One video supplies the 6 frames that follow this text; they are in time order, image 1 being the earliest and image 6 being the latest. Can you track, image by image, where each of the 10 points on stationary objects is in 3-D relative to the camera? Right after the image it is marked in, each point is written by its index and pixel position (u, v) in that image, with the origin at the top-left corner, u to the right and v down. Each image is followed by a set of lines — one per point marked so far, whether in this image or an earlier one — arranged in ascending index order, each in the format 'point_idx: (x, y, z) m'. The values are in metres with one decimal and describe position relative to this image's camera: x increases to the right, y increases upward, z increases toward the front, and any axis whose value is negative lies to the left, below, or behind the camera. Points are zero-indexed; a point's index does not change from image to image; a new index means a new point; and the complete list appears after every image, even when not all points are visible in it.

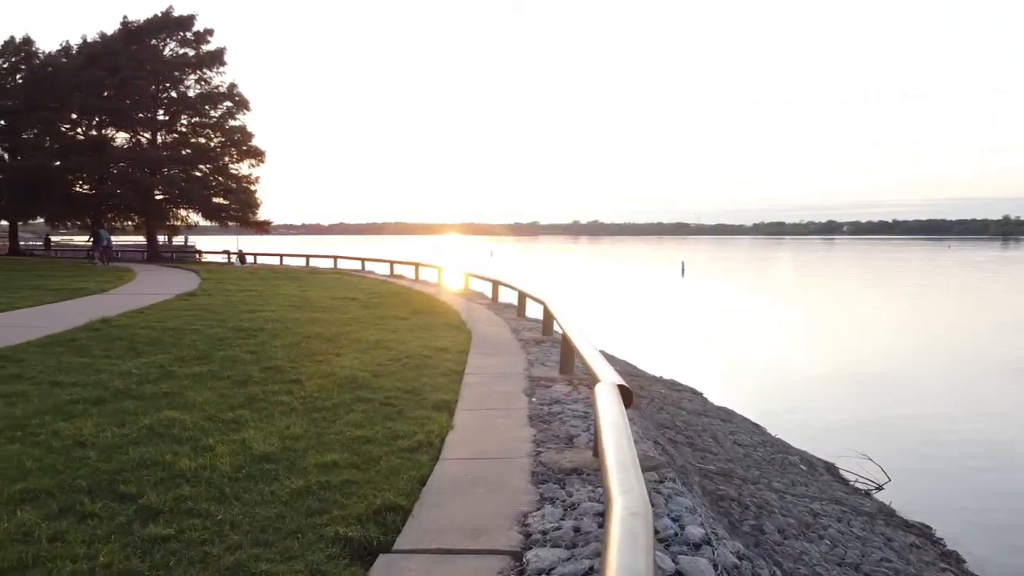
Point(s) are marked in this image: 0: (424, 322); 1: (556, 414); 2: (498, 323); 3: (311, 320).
0: (-1.3, -0.5, +12.1) m
1: (+0.3, -0.9, +6.1) m
2: (-0.2, -0.5, +12.2) m
3: (-2.9, -0.5, +11.8) m
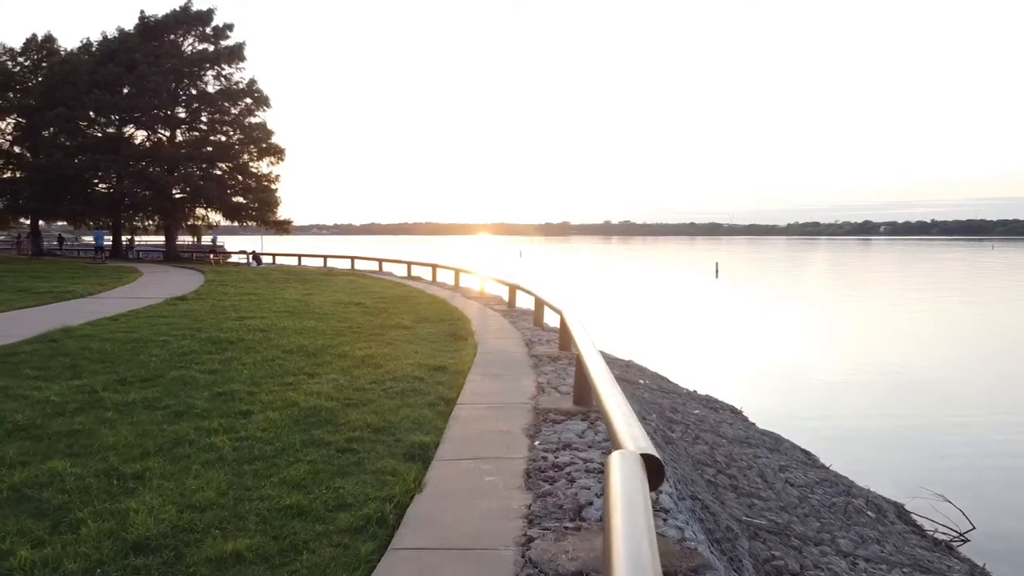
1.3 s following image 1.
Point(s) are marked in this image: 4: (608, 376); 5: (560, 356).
0: (-1.1, -0.6, +10.7) m
1: (+0.3, -1.0, +4.6) m
2: (0.0, -0.6, +10.8) m
3: (-2.7, -0.5, +10.5) m
4: (+0.5, -0.5, +4.5) m
5: (+0.5, -0.7, +8.7) m
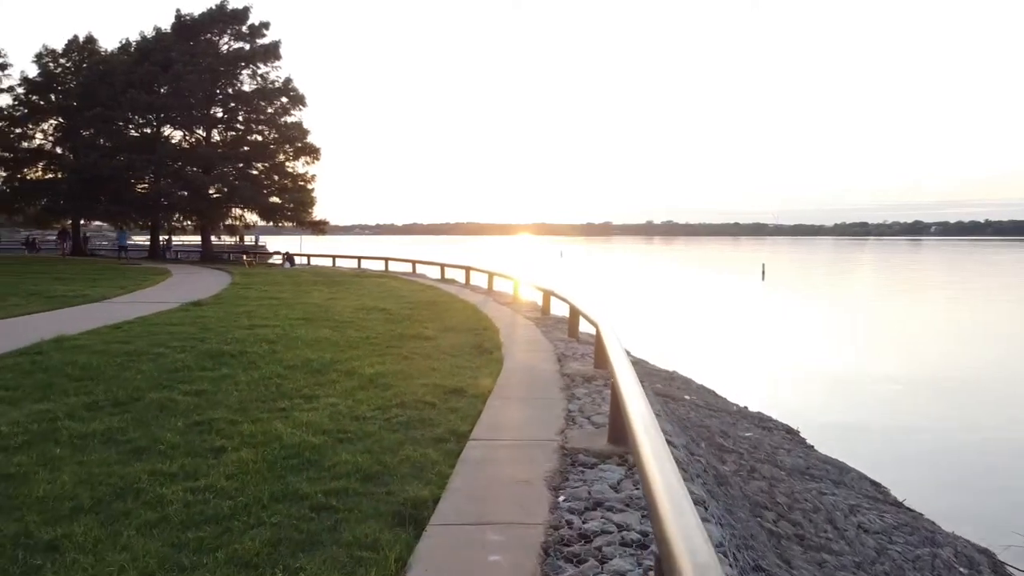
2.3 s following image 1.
0: (-0.7, -0.7, +9.7) m
1: (+0.3, -1.1, +3.6) m
2: (+0.4, -0.7, +9.8) m
3: (-2.3, -0.6, +9.6) m
4: (+0.6, -0.6, +3.5) m
5: (+0.8, -0.8, +7.6) m
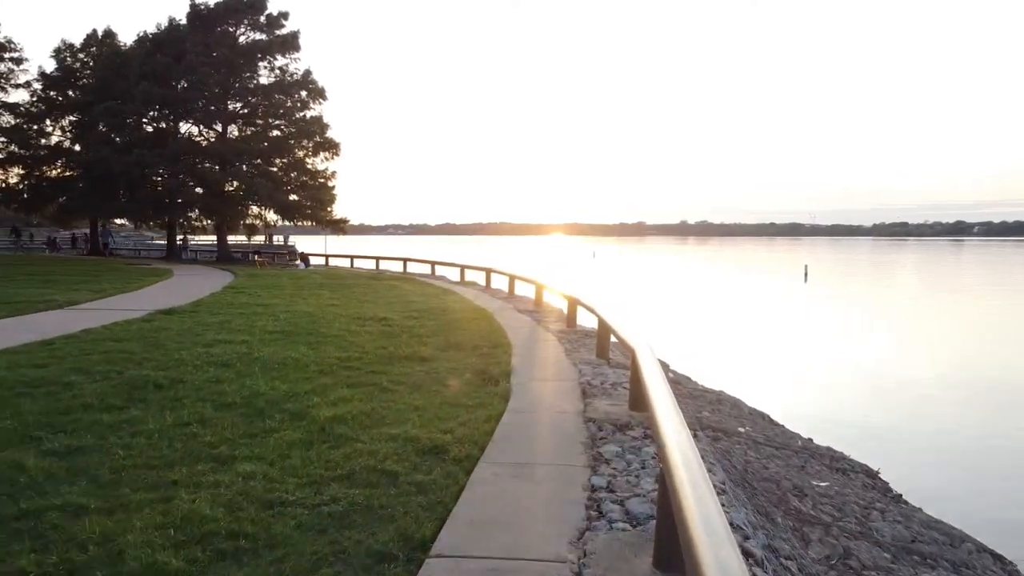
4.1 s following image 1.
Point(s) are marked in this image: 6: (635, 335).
0: (-0.6, -0.8, +7.8) m
1: (+0.2, -1.2, +1.6) m
2: (+0.5, -0.8, +7.8) m
3: (-2.2, -0.7, +7.7) m
4: (+0.5, -0.7, +1.4) m
5: (+0.8, -0.9, +5.6) m
6: (+1.1, -0.4, +7.2) m
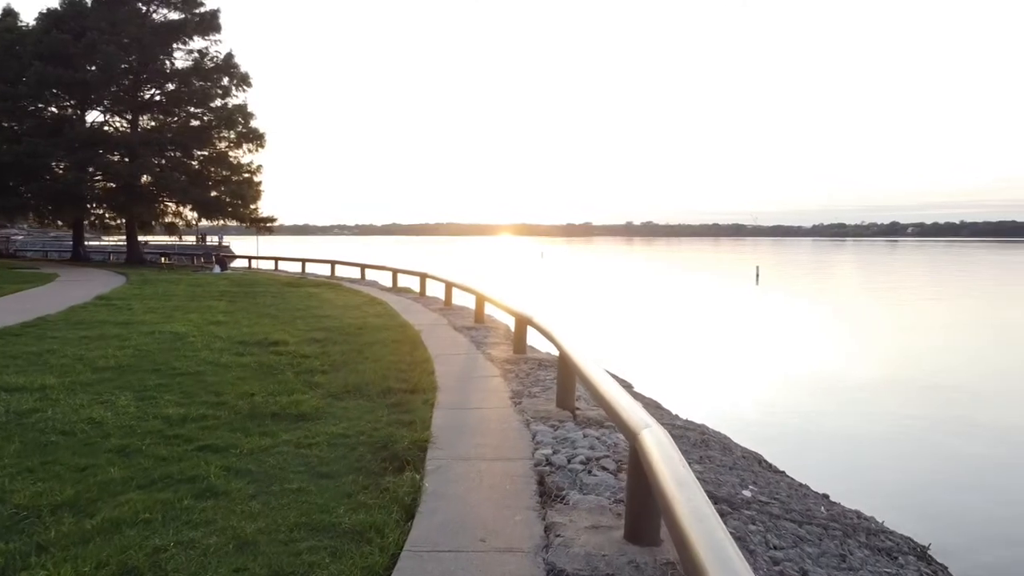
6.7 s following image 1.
0: (-1.1, -0.9, +5.1) m
1: (+0.1, -1.3, -1.0) m
2: (0.0, -0.9, +5.2) m
3: (-2.7, -0.9, +4.9) m
4: (+0.4, -0.8, -1.2) m
5: (+0.4, -1.0, +3.0) m
6: (+0.6, -0.6, +4.6) m
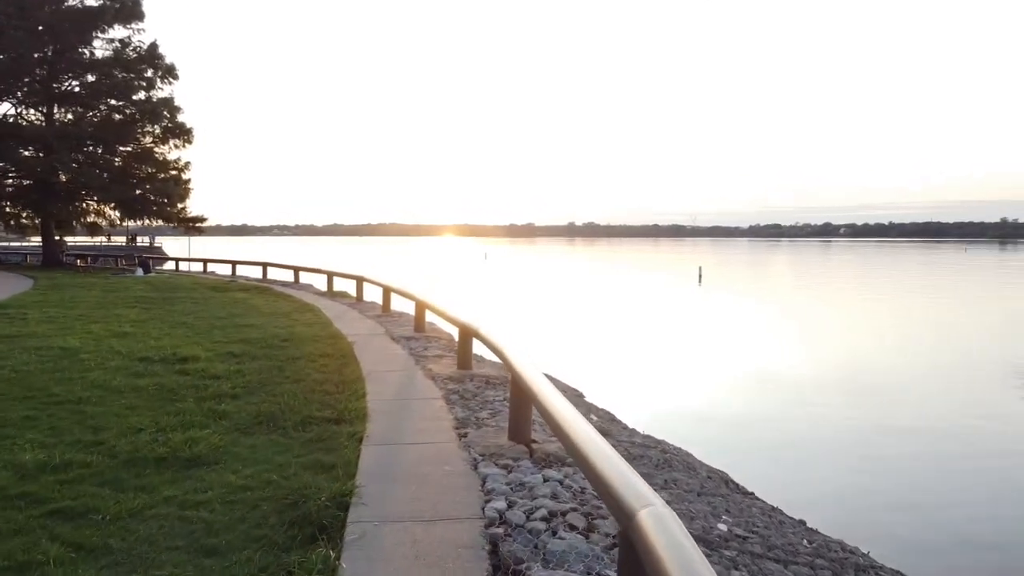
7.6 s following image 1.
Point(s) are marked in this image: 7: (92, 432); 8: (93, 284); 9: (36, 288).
0: (-1.4, -1.0, +4.0) m
1: (+0.3, -1.4, -2.0) m
2: (-0.3, -1.0, +4.2) m
3: (-3.0, -0.9, +3.8) m
4: (+0.5, -0.9, -2.1) m
5: (+0.3, -1.1, +2.1) m
6: (+0.3, -0.6, +3.7) m
7: (-2.6, -0.9, +5.1) m
8: (-8.7, +0.1, +17.3) m
9: (-9.3, 0.0, +16.2) m
